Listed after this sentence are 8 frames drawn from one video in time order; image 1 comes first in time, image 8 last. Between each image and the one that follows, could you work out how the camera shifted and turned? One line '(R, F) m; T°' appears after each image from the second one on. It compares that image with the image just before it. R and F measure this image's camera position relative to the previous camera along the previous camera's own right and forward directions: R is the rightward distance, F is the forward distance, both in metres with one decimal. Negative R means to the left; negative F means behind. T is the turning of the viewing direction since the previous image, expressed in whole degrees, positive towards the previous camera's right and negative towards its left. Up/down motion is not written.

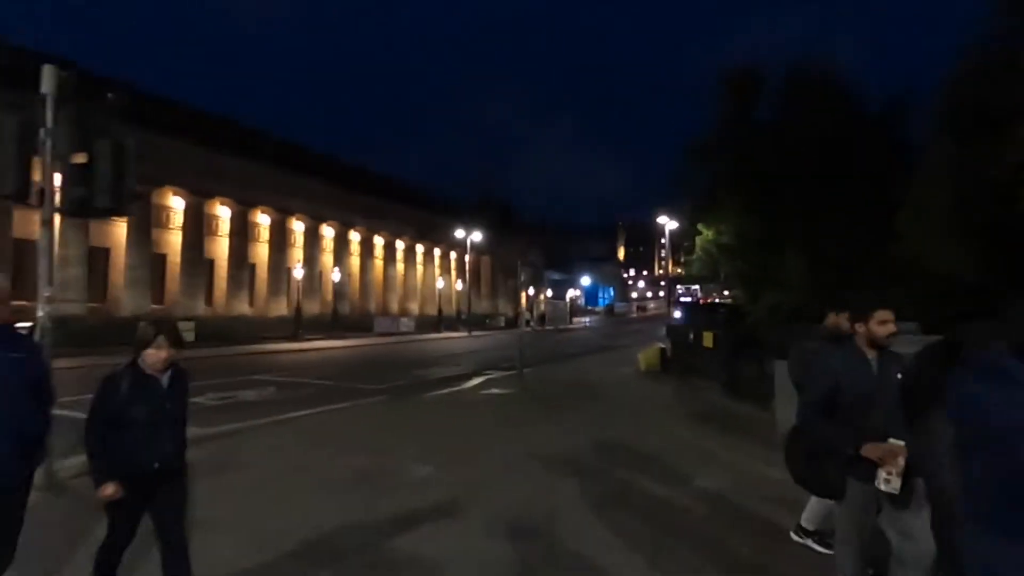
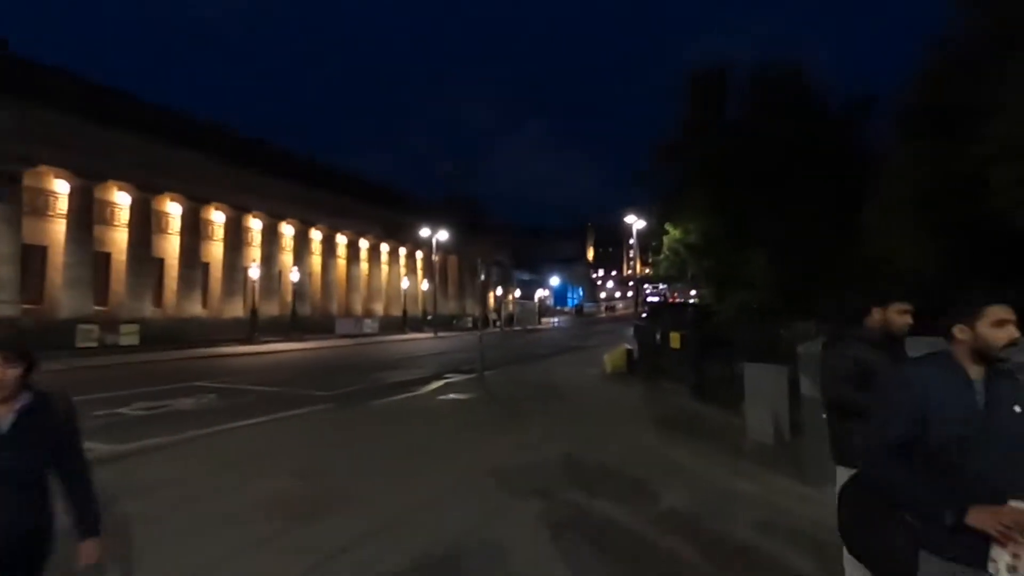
(+0.3, +0.9) m; +3°
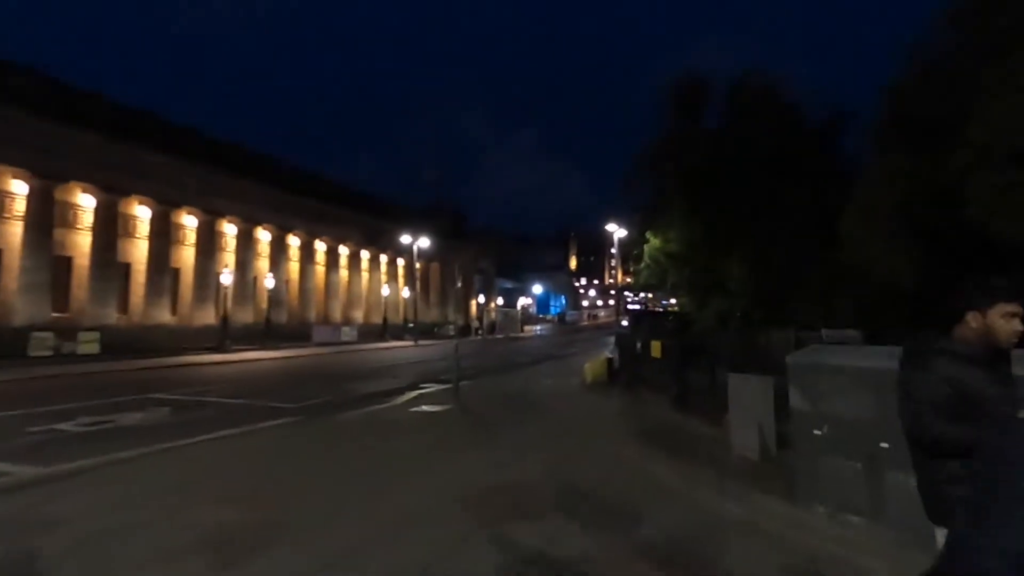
(+0.3, +0.8) m; +2°
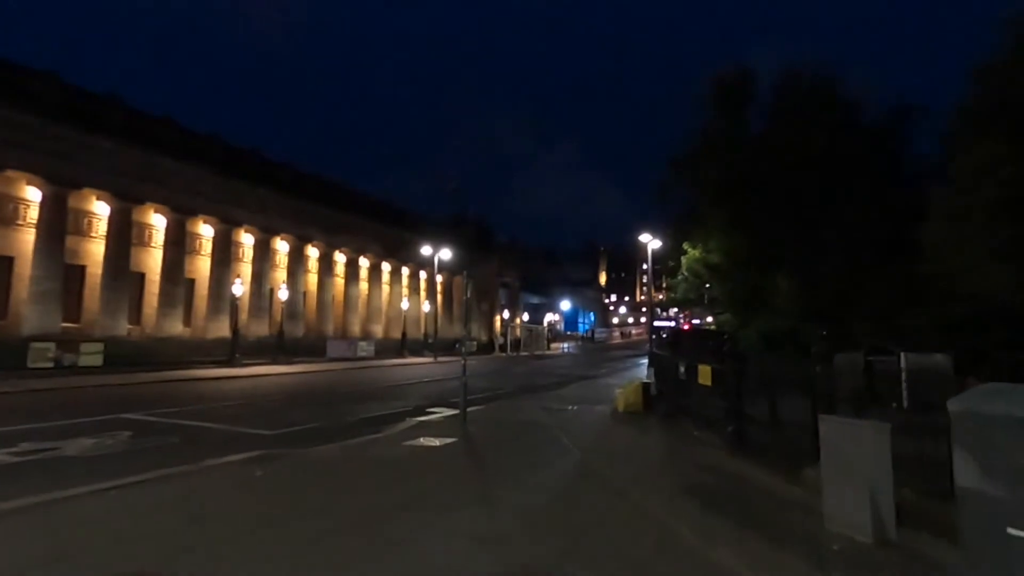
(+0.3, +2.9) m; -3°
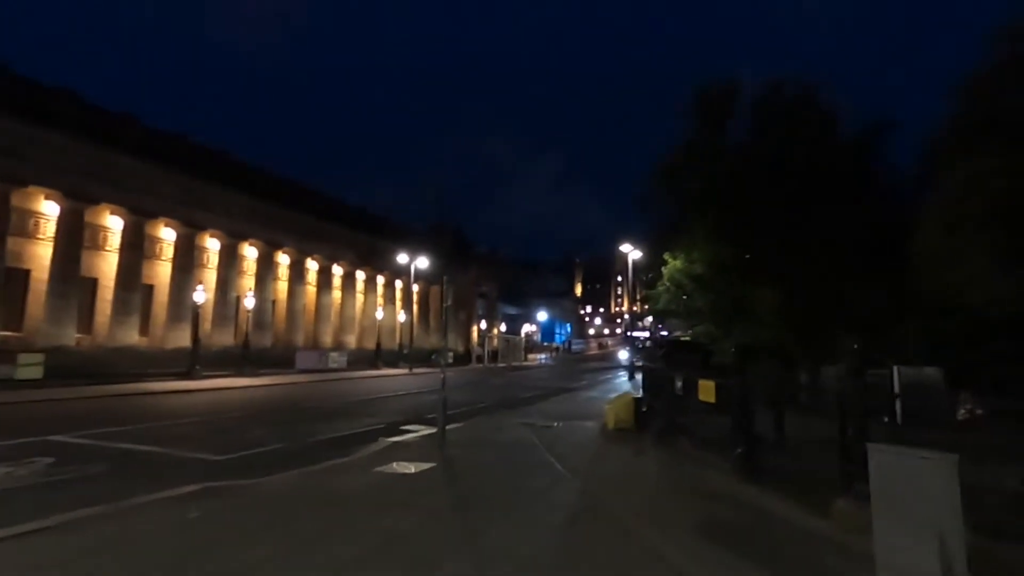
(-0.2, +1.4) m; +3°
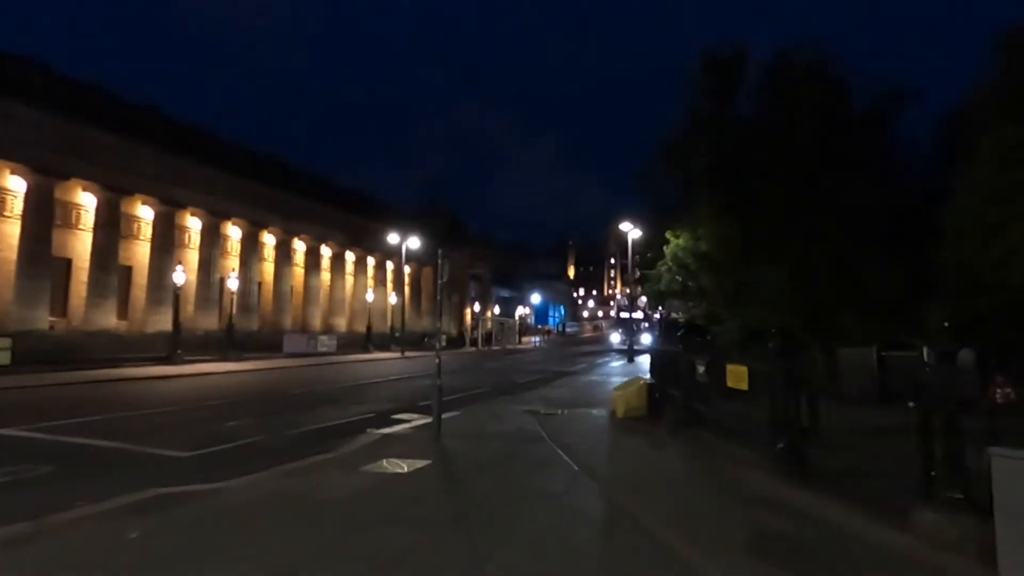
(-0.3, +1.7) m; +1°
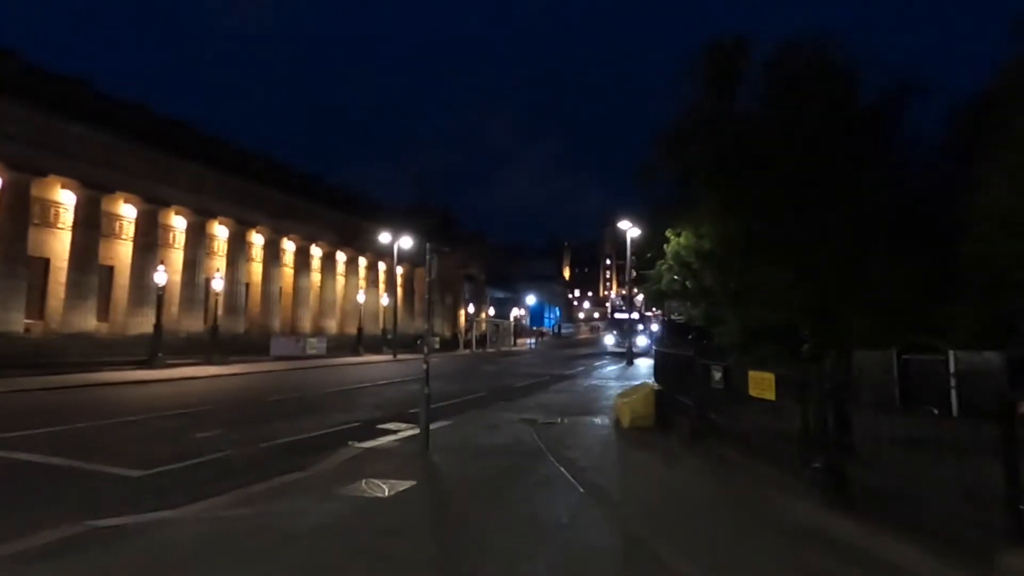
(0.0, +1.3) m; +1°
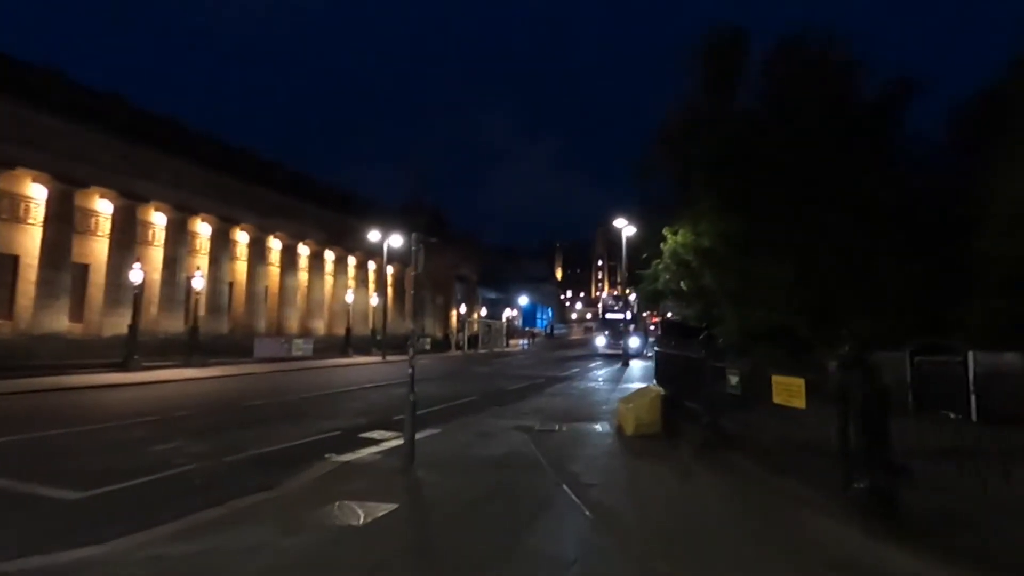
(-0.1, +1.3) m; +1°
